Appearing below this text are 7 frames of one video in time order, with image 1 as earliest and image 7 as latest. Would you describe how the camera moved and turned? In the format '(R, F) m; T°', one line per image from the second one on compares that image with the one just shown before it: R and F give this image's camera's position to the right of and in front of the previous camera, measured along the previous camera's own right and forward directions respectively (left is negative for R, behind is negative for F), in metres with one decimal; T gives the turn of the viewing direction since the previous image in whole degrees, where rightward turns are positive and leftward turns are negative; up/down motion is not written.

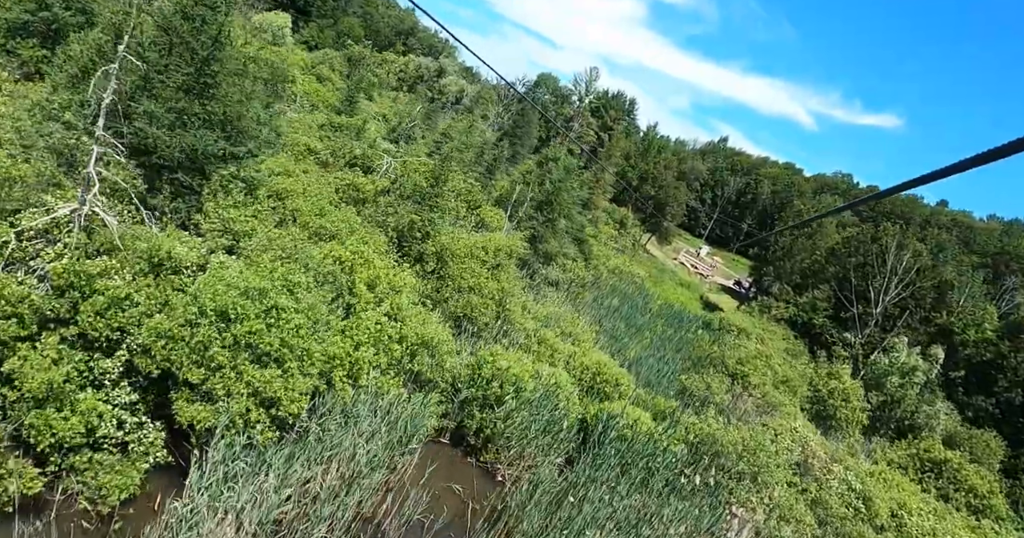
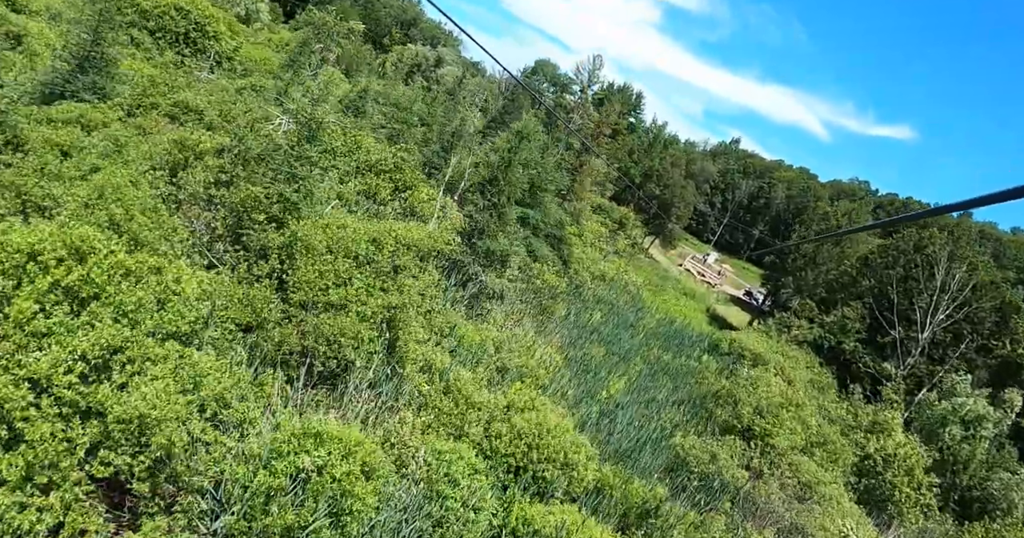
(+2.0, +5.8) m; -1°
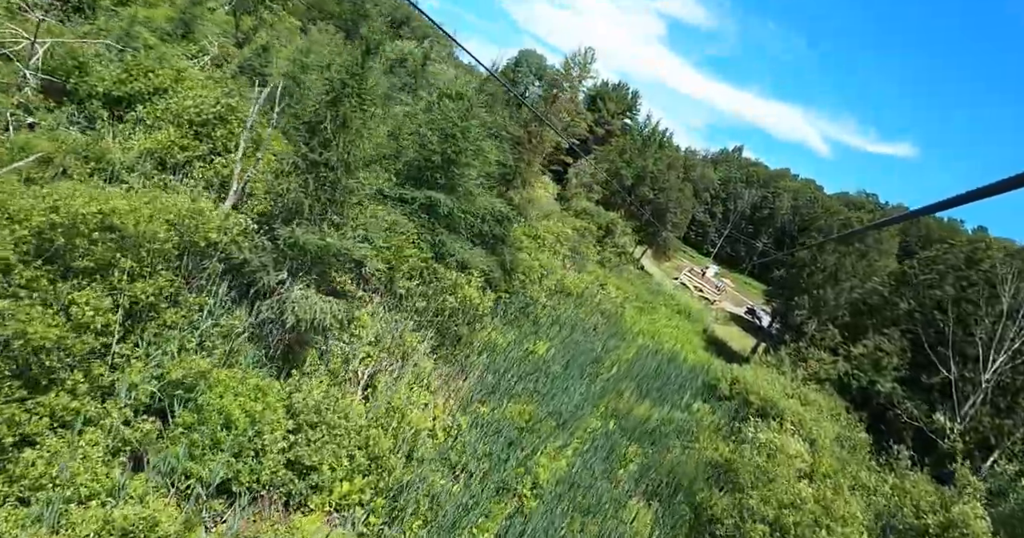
(+2.3, +6.0) m; 0°
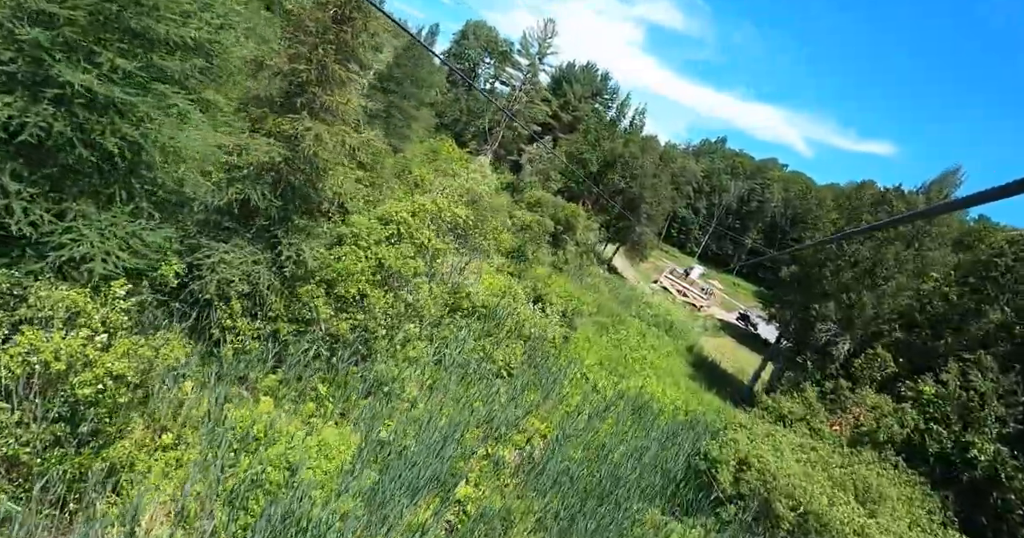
(+2.8, +7.6) m; +1°
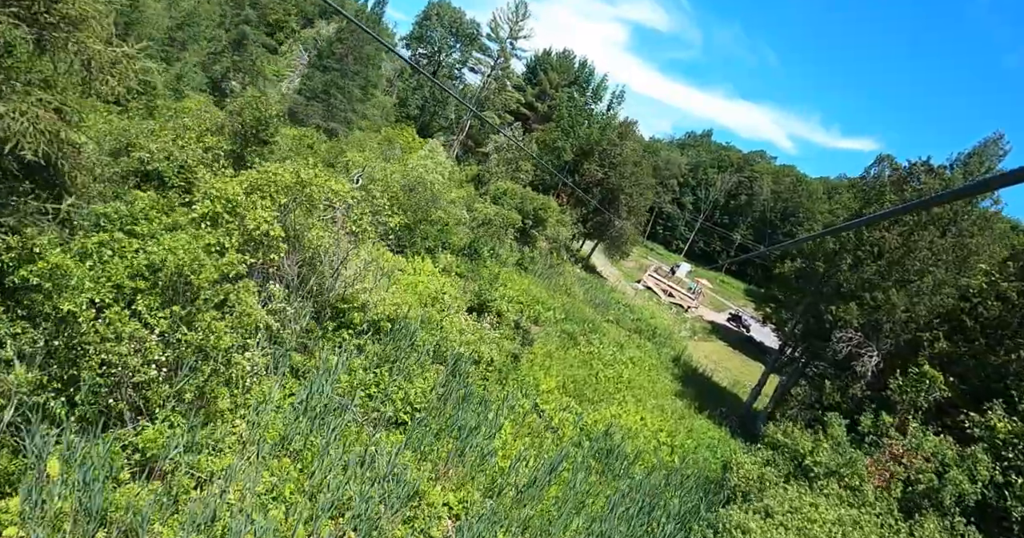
(+1.2, +3.5) m; +1°
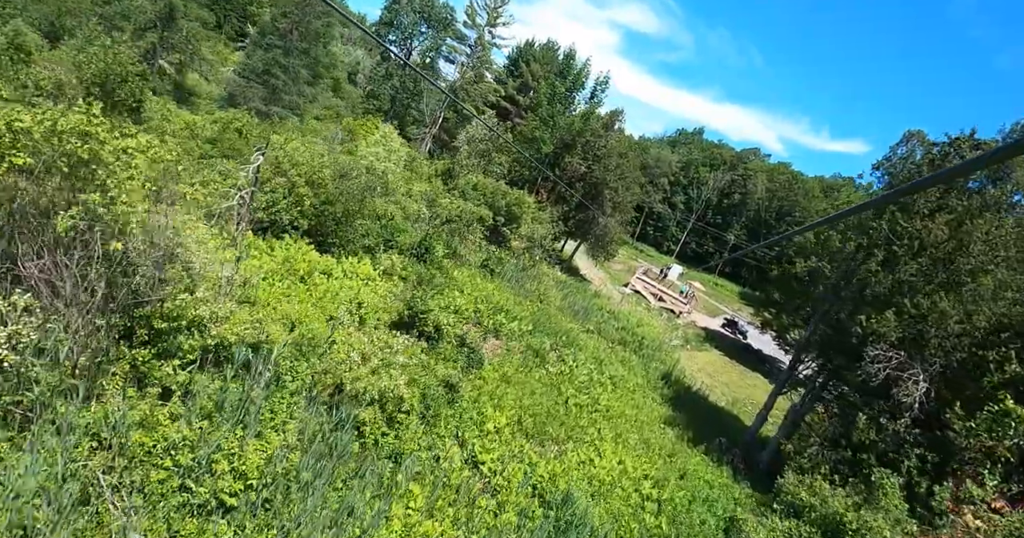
(+0.9, +2.8) m; +1°
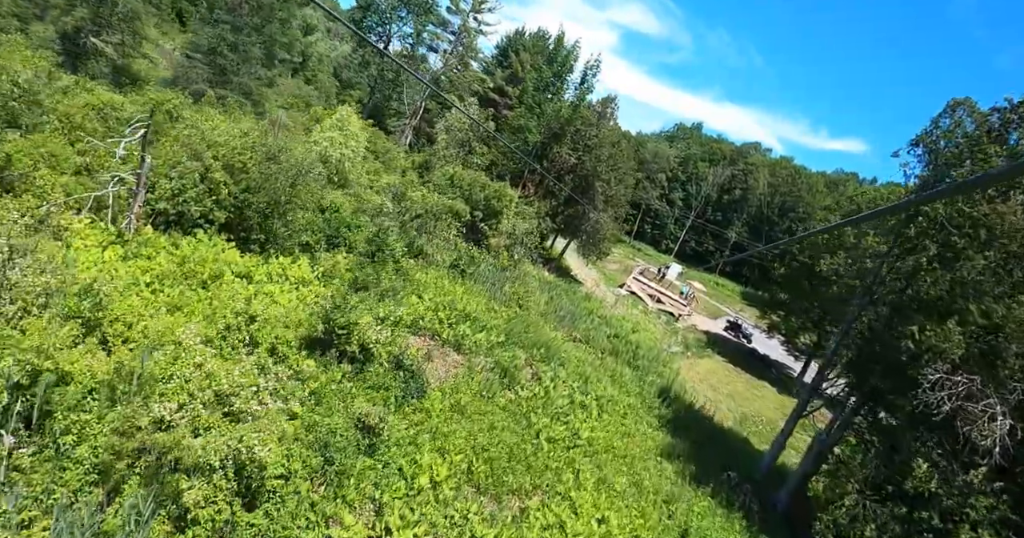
(+0.7, +2.3) m; 0°
